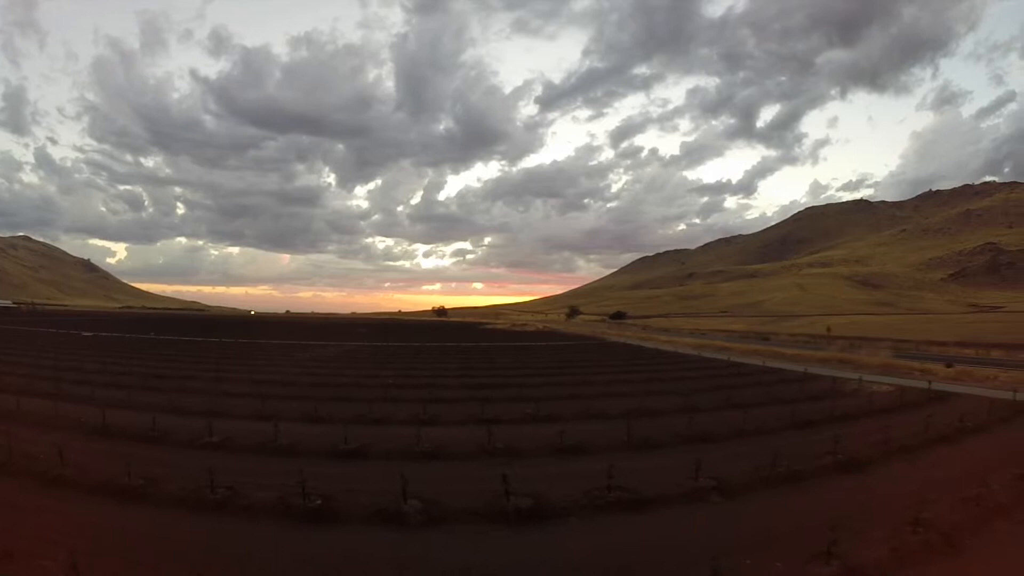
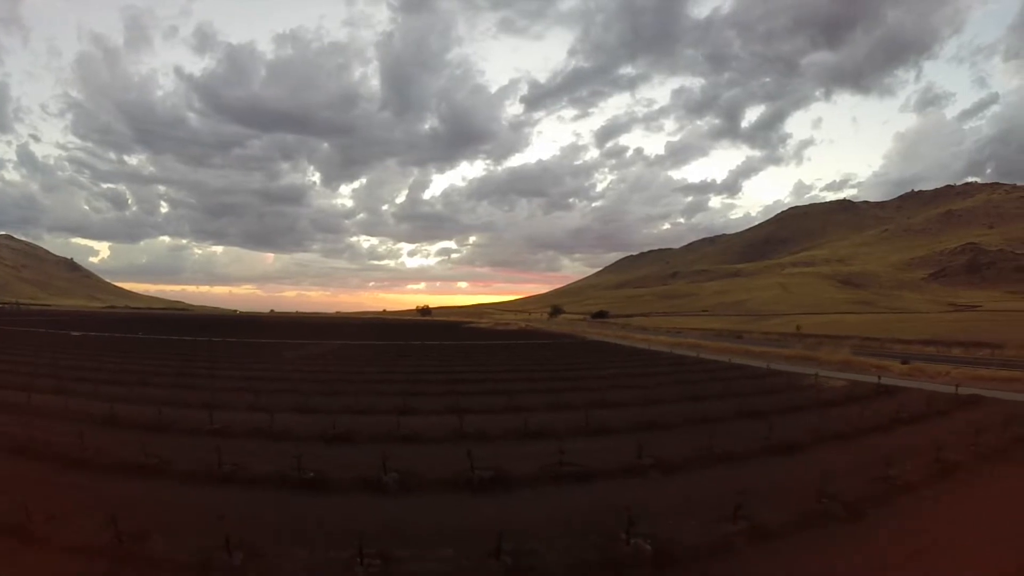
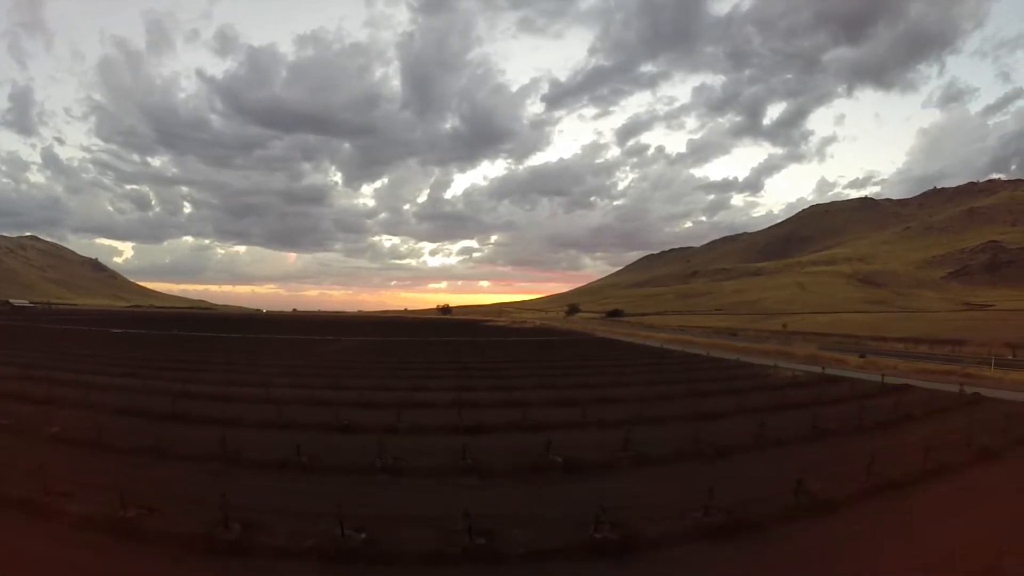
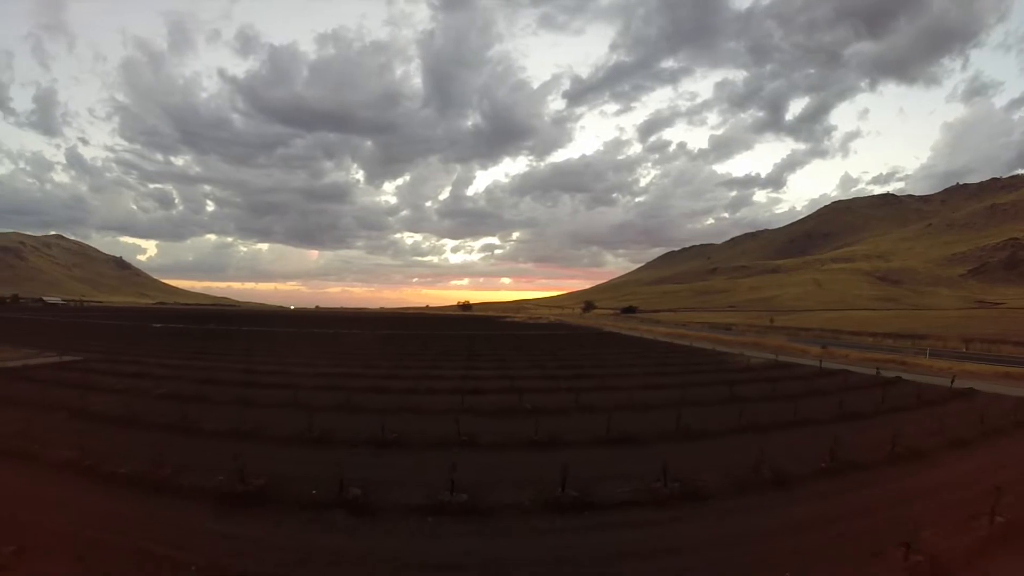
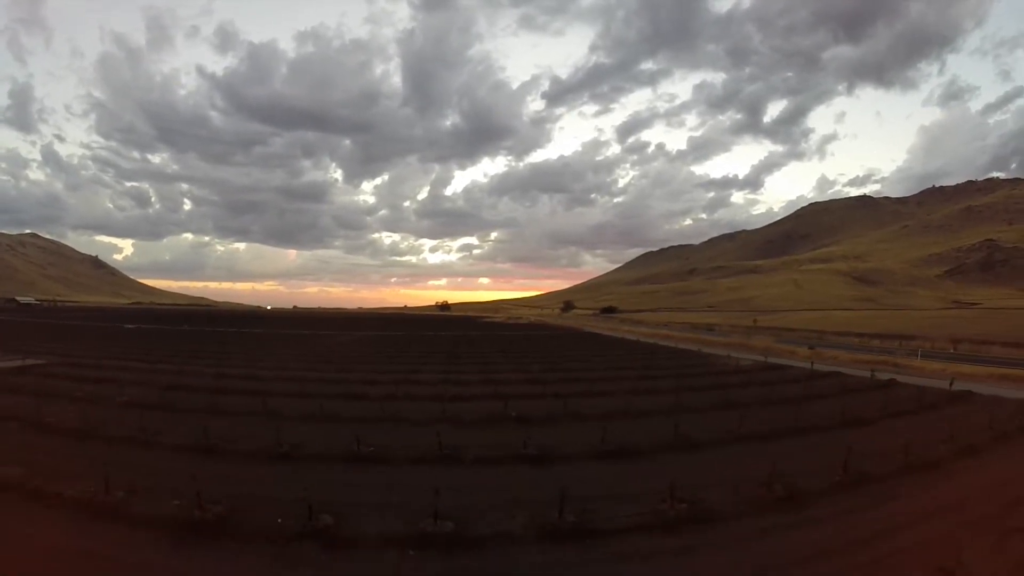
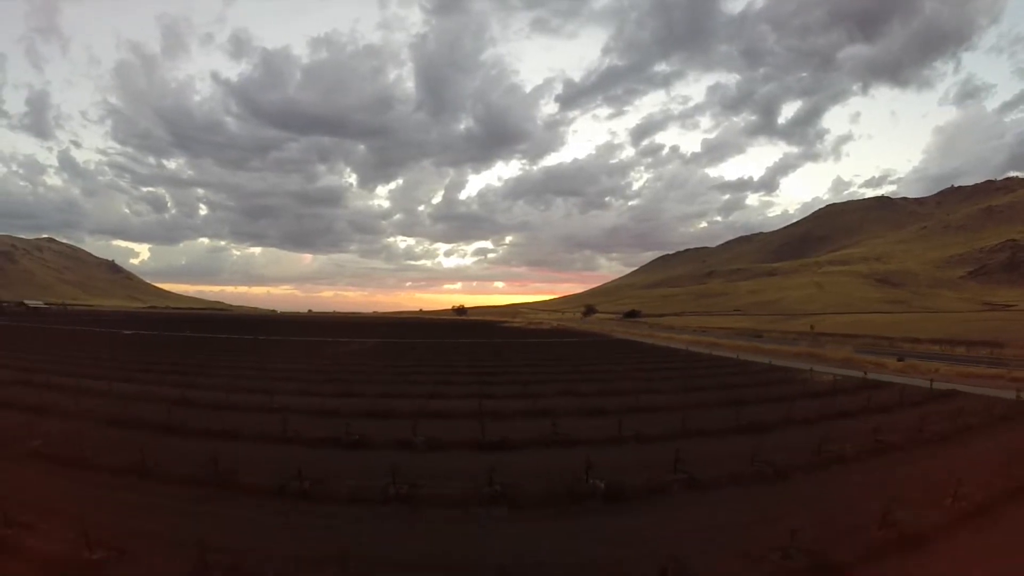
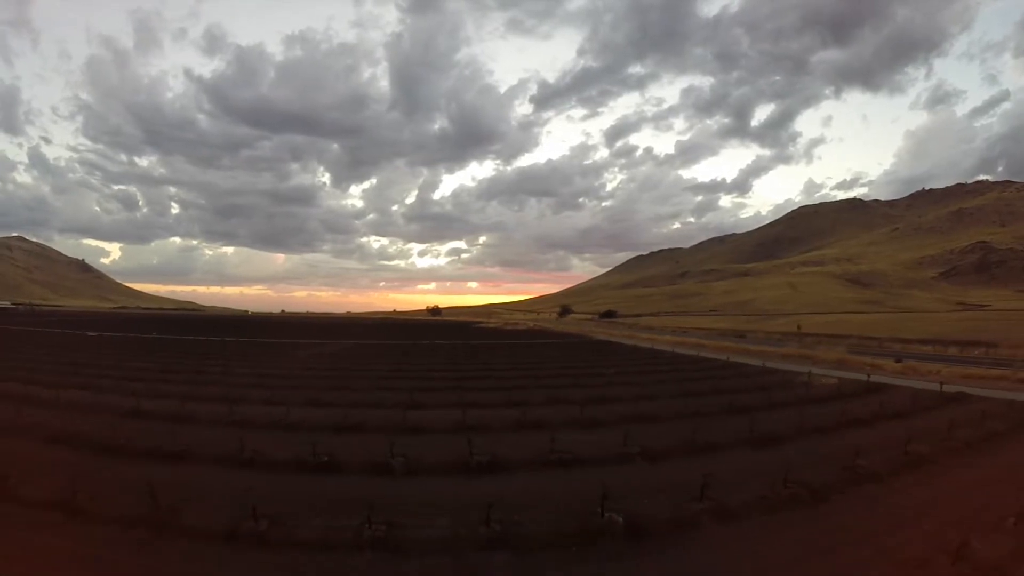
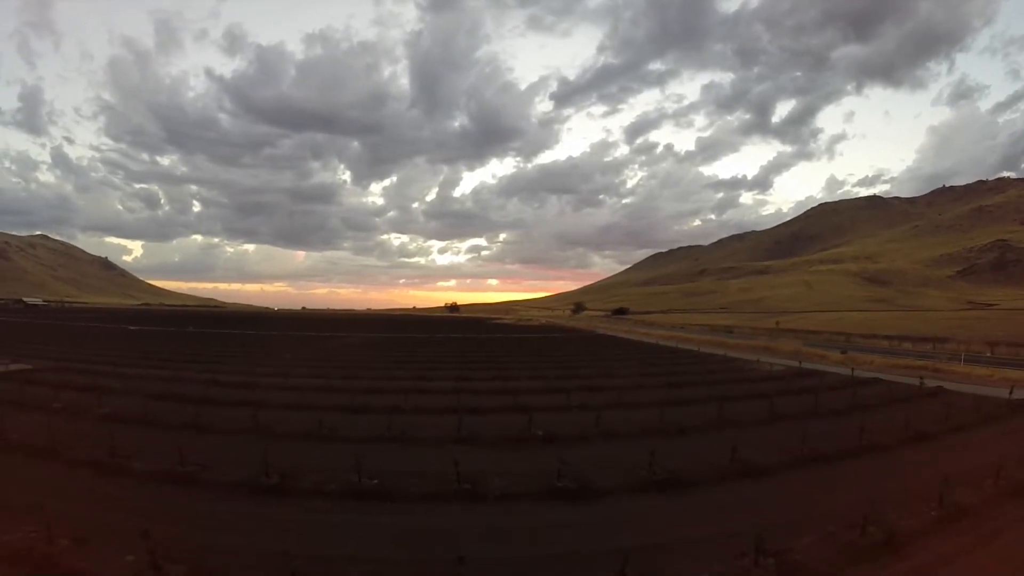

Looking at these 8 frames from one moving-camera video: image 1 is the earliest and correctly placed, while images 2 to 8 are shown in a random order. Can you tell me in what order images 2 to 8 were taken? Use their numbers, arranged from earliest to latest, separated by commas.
2, 7, 6, 3, 8, 5, 4
